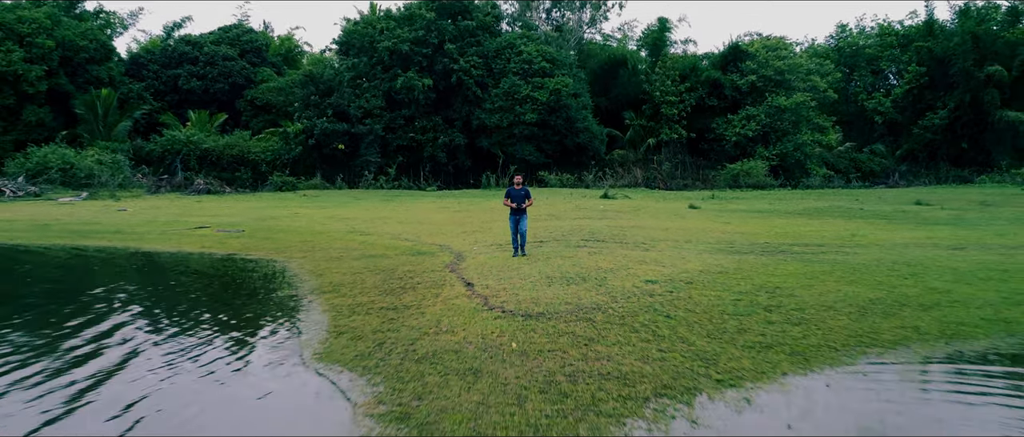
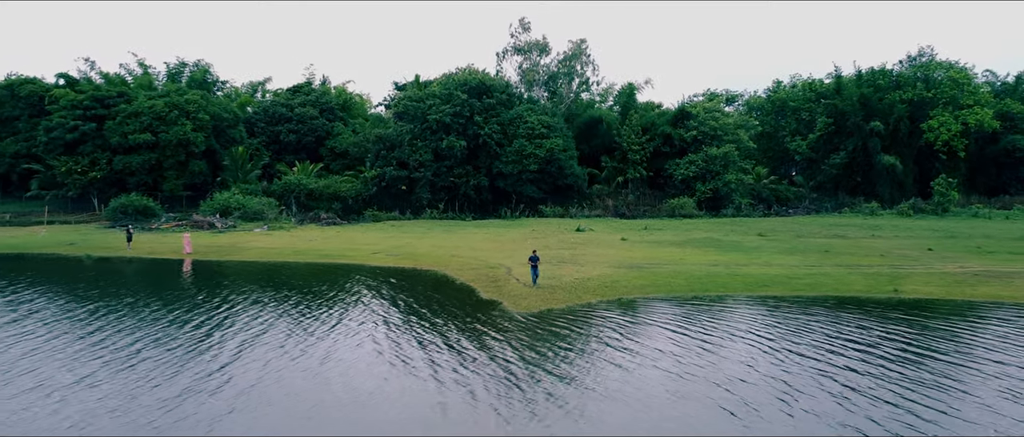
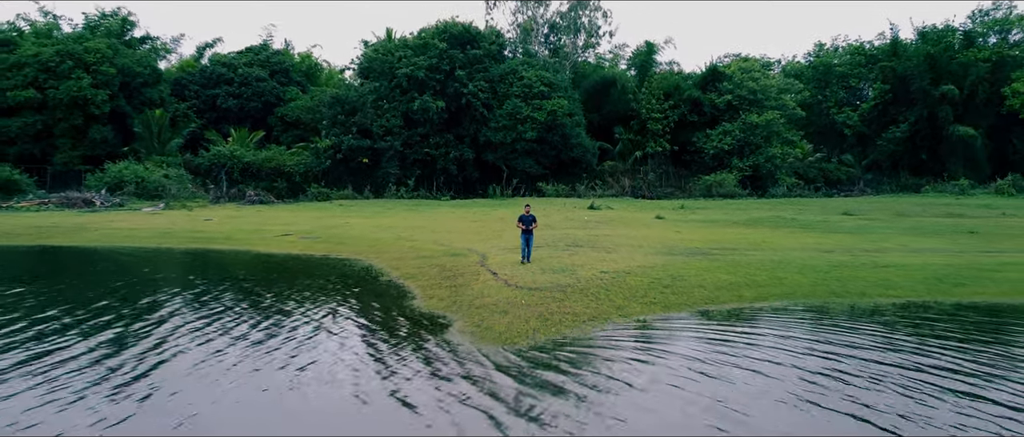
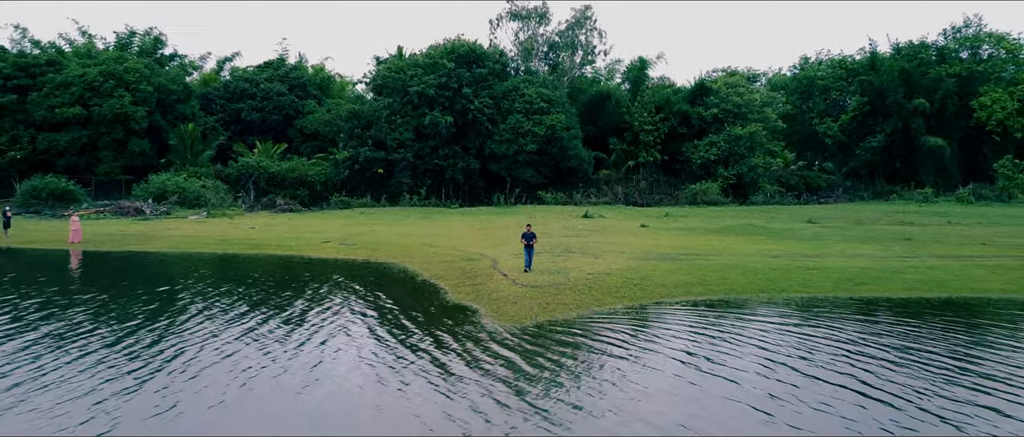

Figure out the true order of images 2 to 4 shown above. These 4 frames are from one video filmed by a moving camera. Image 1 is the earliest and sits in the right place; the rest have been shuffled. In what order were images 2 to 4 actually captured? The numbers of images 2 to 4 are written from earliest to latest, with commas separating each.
3, 4, 2
